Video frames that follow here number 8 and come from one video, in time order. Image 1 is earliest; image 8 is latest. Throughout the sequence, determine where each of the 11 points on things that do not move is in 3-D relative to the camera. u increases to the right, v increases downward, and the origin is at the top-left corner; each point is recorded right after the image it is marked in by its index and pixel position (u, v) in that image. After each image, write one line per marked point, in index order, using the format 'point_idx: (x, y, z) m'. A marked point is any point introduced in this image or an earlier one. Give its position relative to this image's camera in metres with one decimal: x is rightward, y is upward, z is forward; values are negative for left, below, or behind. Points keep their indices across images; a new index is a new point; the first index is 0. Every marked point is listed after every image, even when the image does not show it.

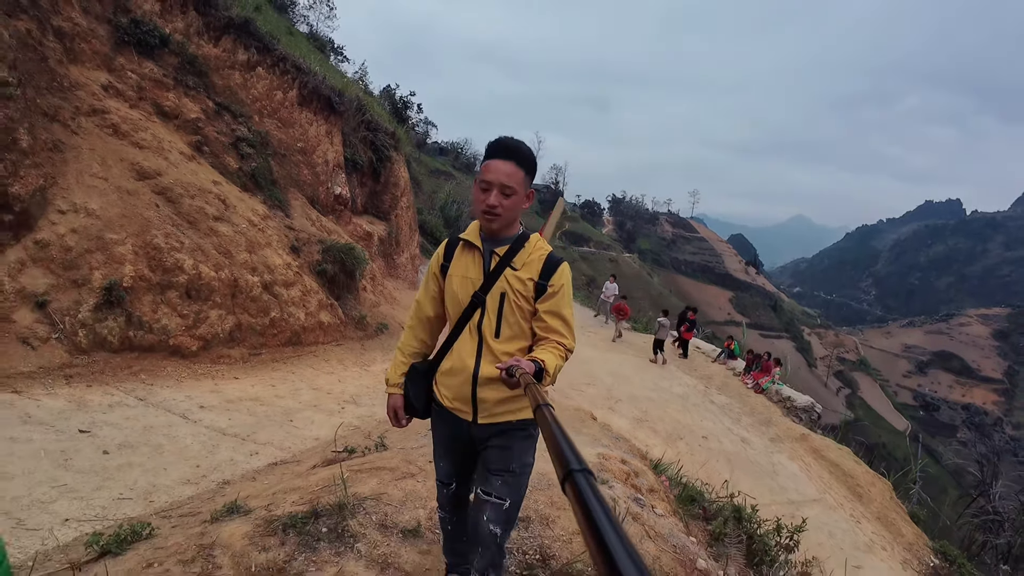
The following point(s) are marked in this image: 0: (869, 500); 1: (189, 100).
0: (+5.6, -3.3, +9.0) m
1: (-4.9, +2.9, +8.8) m
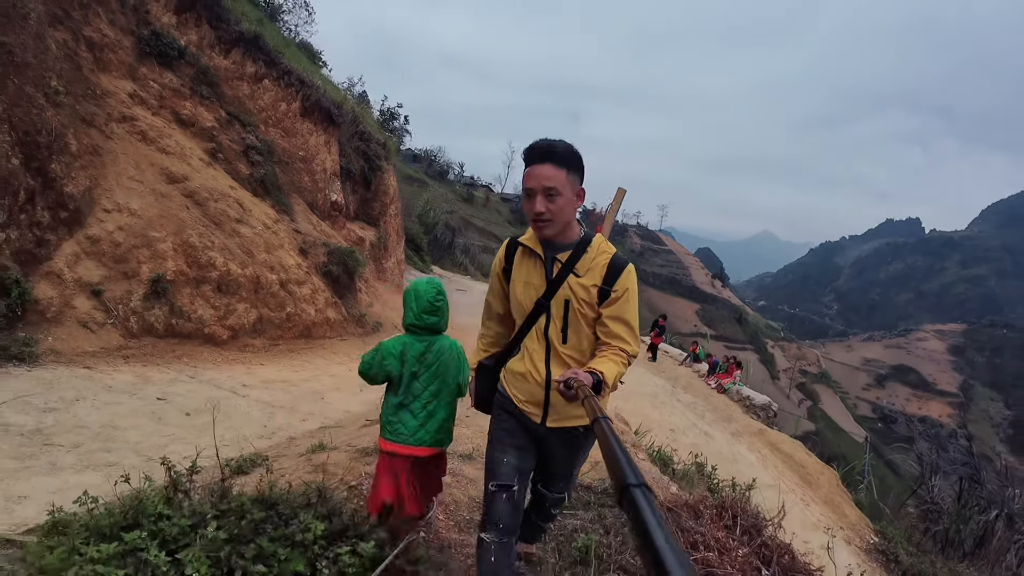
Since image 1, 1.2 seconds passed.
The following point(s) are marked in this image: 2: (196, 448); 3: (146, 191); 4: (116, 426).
0: (+5.4, -3.4, +10.0) m
1: (-5.0, +3.0, +9.4) m
2: (-1.9, -1.0, +3.5) m
3: (-4.3, +1.1, +6.7) m
4: (-2.4, -0.9, +3.6) m
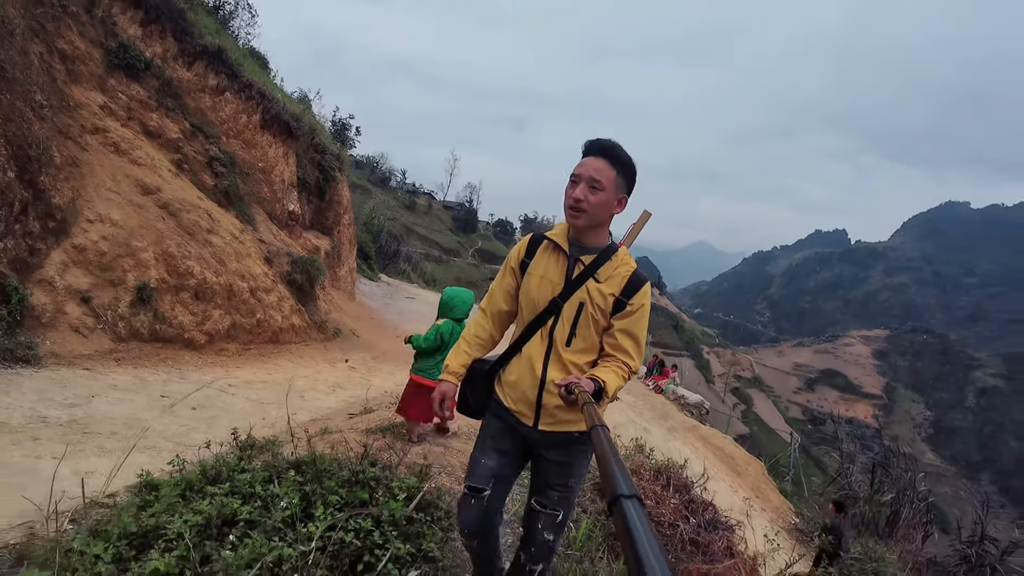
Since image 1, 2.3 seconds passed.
0: (+4.5, -3.6, +11.2) m
1: (-5.8, +2.8, +9.7) m
2: (-2.1, -1.0, +4.0) m
3: (-4.8, +1.1, +7.1) m
4: (-2.6, -0.9, +4.1) m
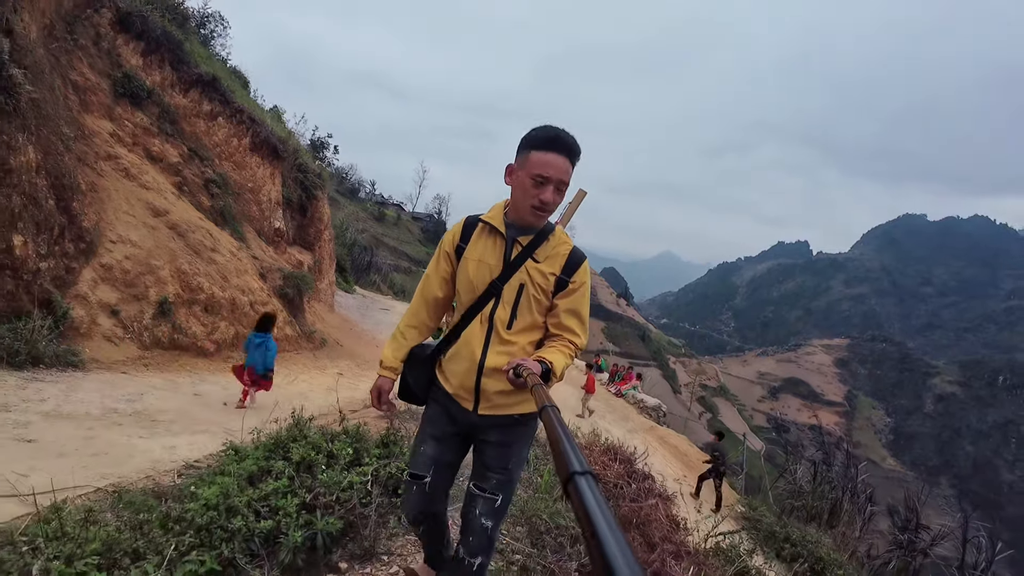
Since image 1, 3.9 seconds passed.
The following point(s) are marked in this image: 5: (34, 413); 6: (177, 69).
0: (+4.0, -3.9, +12.4) m
1: (-6.2, +2.6, +10.4) m
2: (-2.2, -1.1, +4.9) m
3: (-5.1, +0.9, +7.8) m
4: (-2.8, -1.0, +5.0) m
5: (-3.2, -0.8, +3.8) m
6: (-6.6, +4.3, +11.3) m
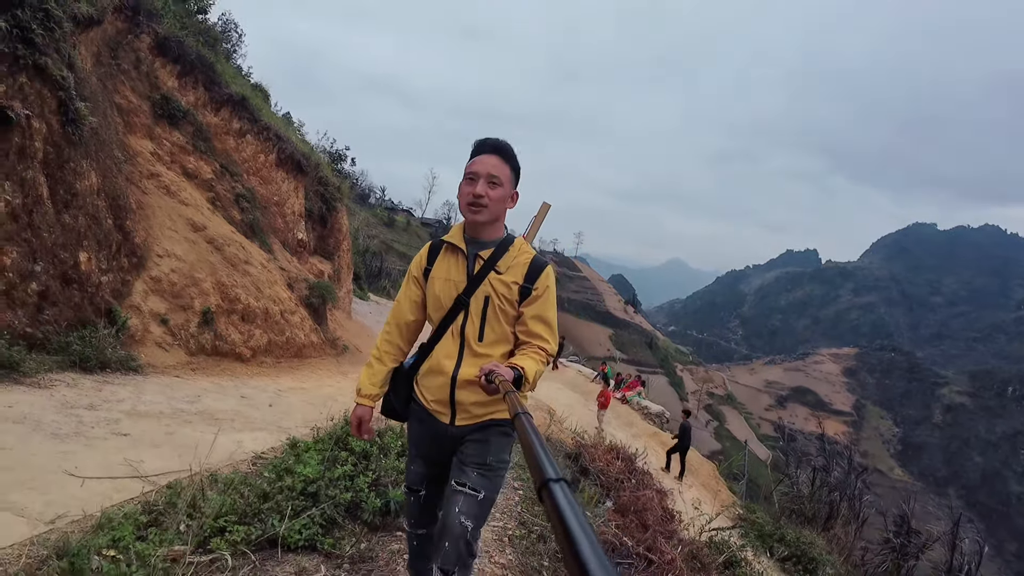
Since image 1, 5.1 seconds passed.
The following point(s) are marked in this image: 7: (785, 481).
0: (+4.2, -4.2, +12.8) m
1: (-6.0, +2.4, +11.1) m
2: (-2.1, -1.3, +5.5) m
3: (-4.9, +0.7, +8.5) m
4: (-2.6, -1.2, +5.6) m
5: (-3.0, -1.0, +4.4) m
6: (-6.3, +4.2, +12.0) m
7: (+6.7, -4.8, +14.1) m
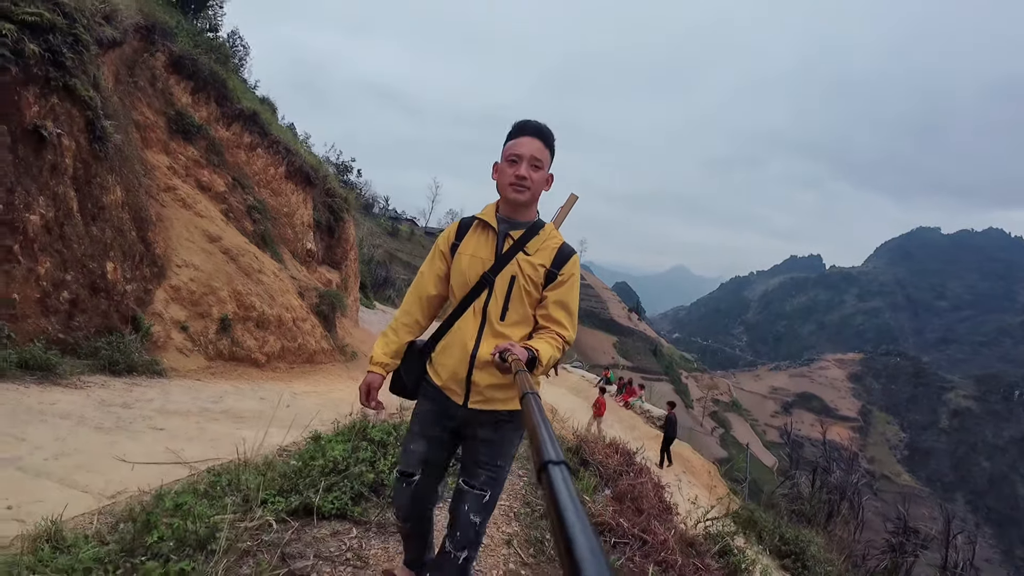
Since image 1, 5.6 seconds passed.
0: (+4.4, -4.3, +13.0) m
1: (-5.9, +2.2, +11.4) m
2: (-2.0, -1.3, +5.8) m
3: (-4.8, +0.6, +8.8) m
4: (-2.6, -1.2, +5.9) m
5: (-3.0, -1.0, +4.7) m
6: (-6.3, +4.0, +12.4) m
7: (+6.9, -4.9, +14.3) m
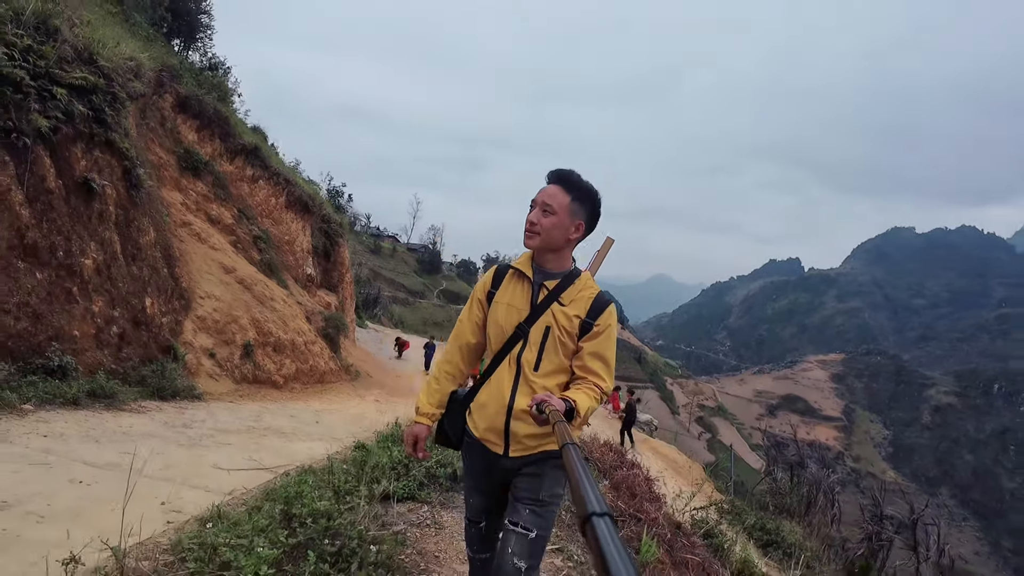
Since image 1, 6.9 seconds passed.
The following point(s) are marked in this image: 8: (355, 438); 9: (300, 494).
0: (+4.3, -4.5, +13.9) m
1: (-6.1, +1.7, +12.1) m
2: (-1.9, -1.7, +6.5) m
3: (-4.9, +0.1, +9.5) m
4: (-2.5, -1.6, +6.6) m
5: (-2.9, -1.3, +5.4) m
6: (-6.6, +3.4, +13.1) m
7: (+6.8, -5.1, +15.2) m
8: (-1.7, -1.6, +6.1) m
9: (-1.1, -1.1, +3.0) m
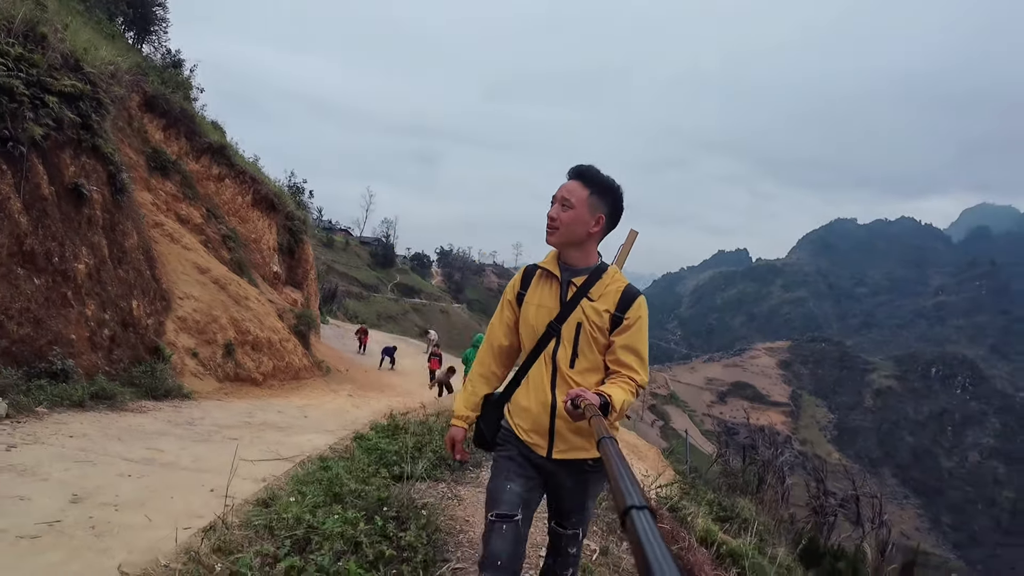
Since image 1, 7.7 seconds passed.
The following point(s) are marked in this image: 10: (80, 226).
0: (+3.5, -4.4, +14.8) m
1: (-6.8, +1.7, +12.1) m
2: (-2.1, -1.7, +6.9) m
3: (-5.3, +0.1, +9.6) m
4: (-2.7, -1.6, +6.9) m
5: (-3.0, -1.4, +5.7) m
6: (-7.3, +3.4, +13.1) m
7: (+5.9, -4.9, +16.3) m
8: (-1.9, -1.6, +6.6) m
9: (-1.1, -1.2, +3.5) m
10: (-5.0, +0.7, +6.6) m
